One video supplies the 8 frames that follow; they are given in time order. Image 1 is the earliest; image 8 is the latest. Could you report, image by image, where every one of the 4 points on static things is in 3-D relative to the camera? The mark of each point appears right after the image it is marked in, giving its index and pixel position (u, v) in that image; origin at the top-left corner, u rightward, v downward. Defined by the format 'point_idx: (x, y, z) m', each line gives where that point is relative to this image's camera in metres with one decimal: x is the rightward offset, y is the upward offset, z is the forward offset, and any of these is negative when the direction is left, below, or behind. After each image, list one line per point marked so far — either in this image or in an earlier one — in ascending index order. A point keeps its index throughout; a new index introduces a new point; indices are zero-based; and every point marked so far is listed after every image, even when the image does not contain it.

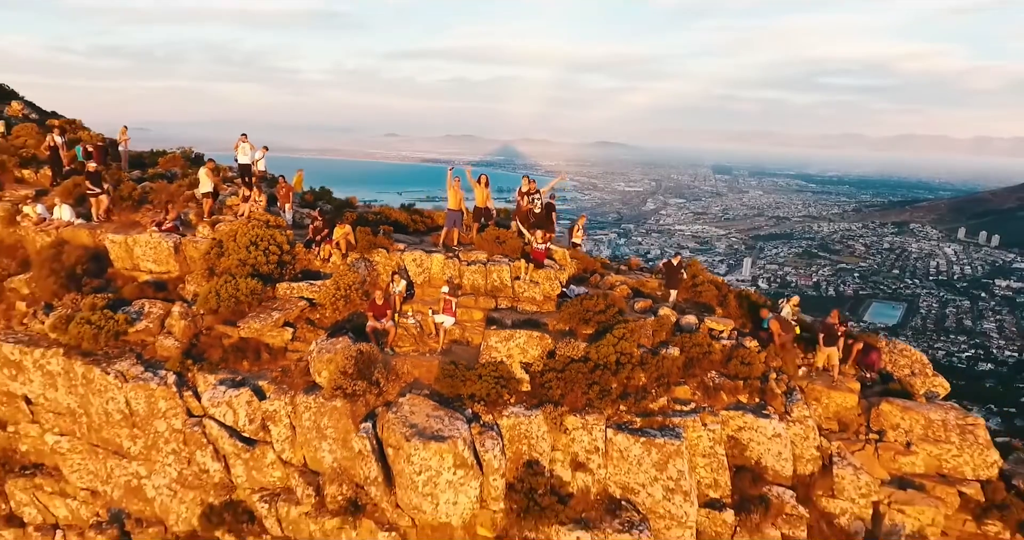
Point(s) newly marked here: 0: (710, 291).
0: (+2.7, -0.2, +7.2) m
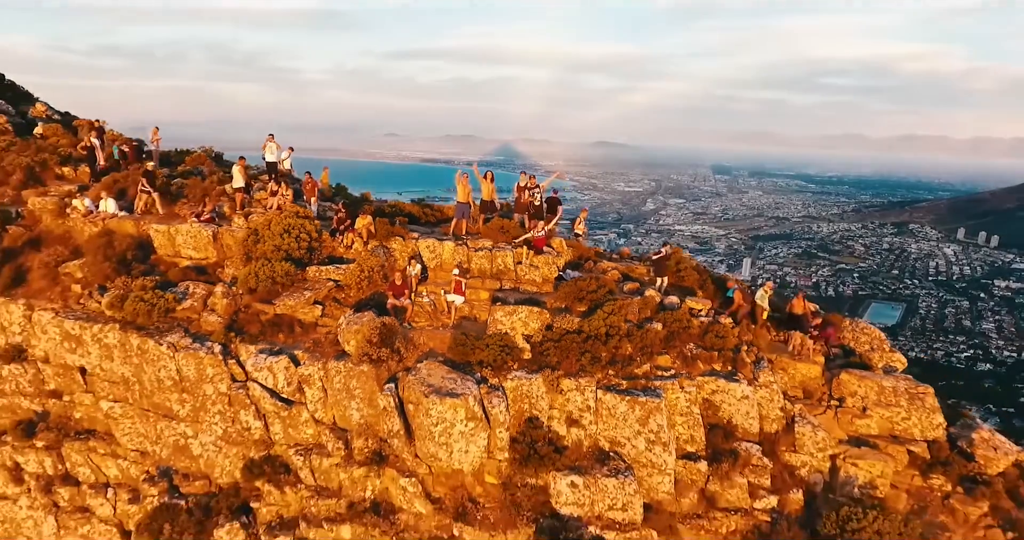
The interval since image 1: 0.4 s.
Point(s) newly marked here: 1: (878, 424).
0: (+2.8, -0.1, +8.0) m
1: (+4.9, -2.0, +6.9) m
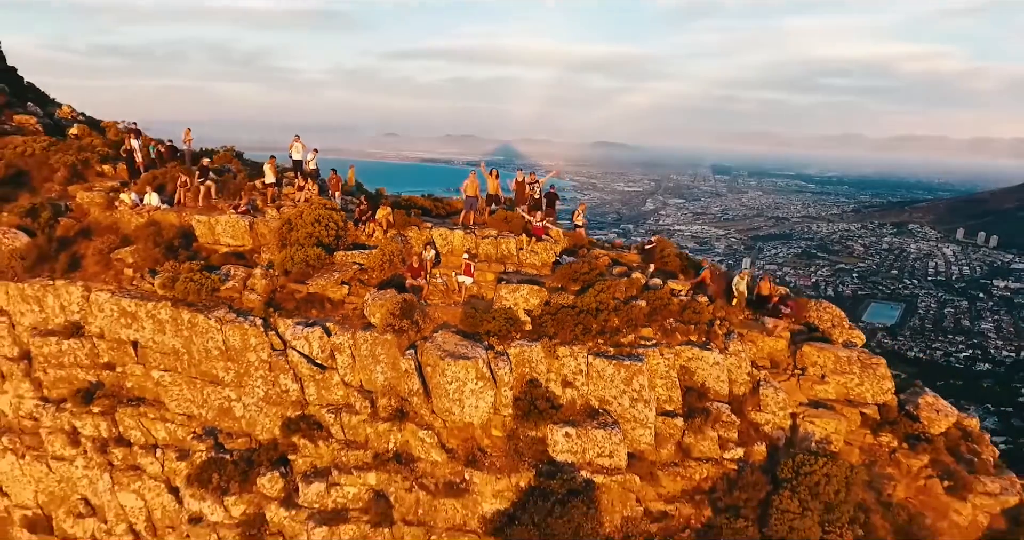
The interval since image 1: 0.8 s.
0: (+2.8, +0.2, +9.0) m
1: (+4.9, -1.8, +7.9) m
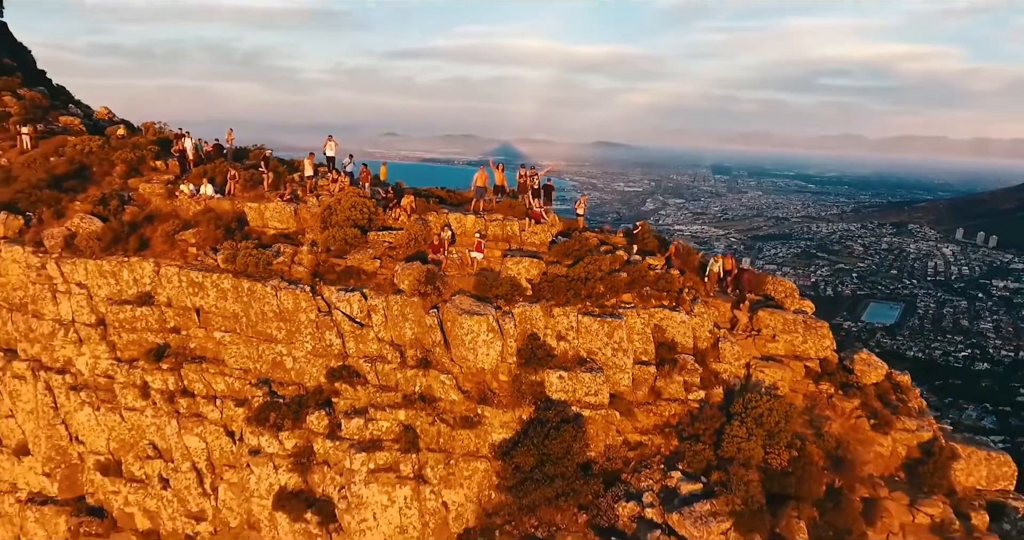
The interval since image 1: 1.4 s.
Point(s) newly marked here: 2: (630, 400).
0: (+2.9, +0.6, +10.6) m
1: (+5.0, -1.4, +9.5) m
2: (+2.0, -2.1, +8.6) m
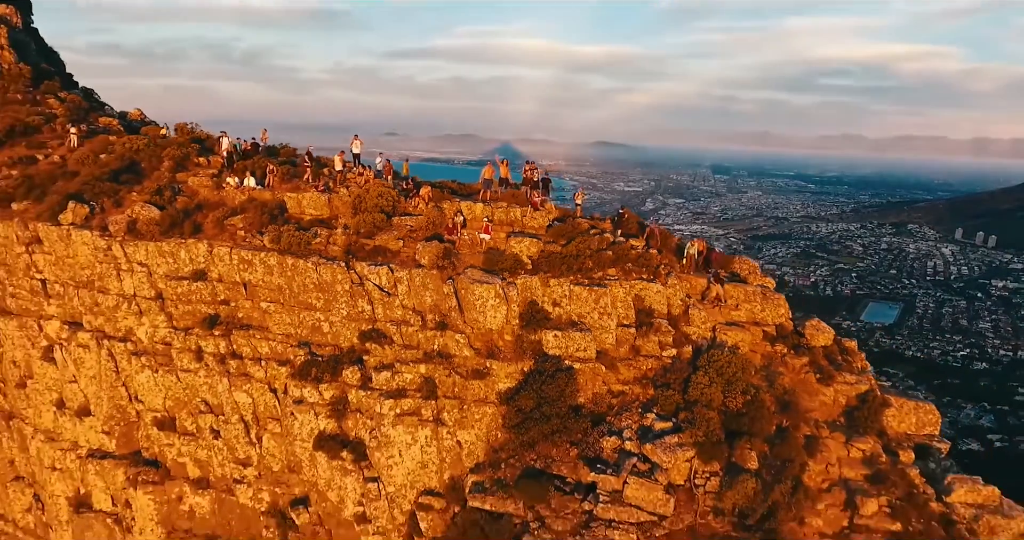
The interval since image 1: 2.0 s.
0: (+2.9, +1.0, +12.3) m
1: (+5.1, -0.9, +11.2) m
2: (+2.0, -1.7, +10.3) m
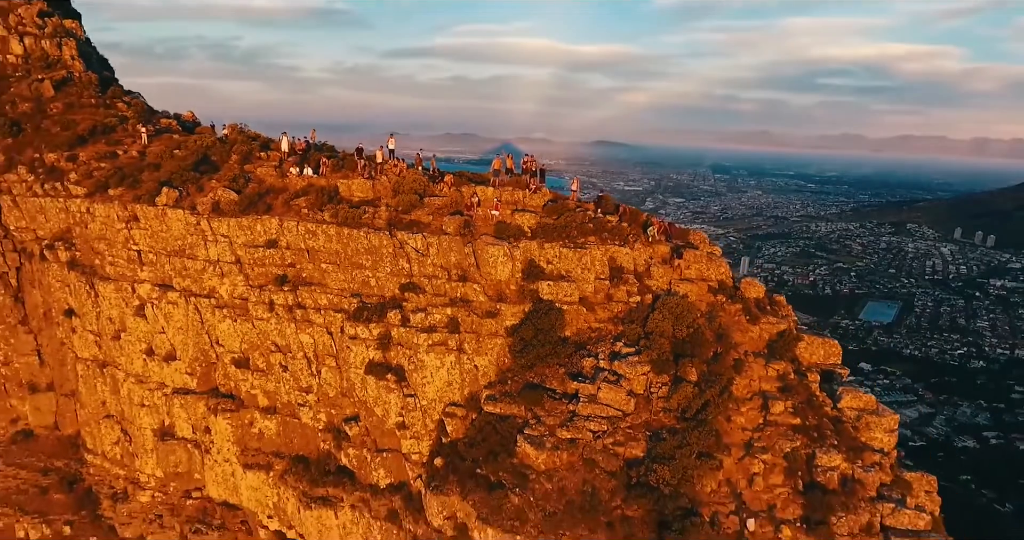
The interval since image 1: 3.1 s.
0: (+3.0, +1.9, +15.7) m
1: (+5.2, -0.1, +14.5) m
2: (+2.1, -0.8, +13.7) m
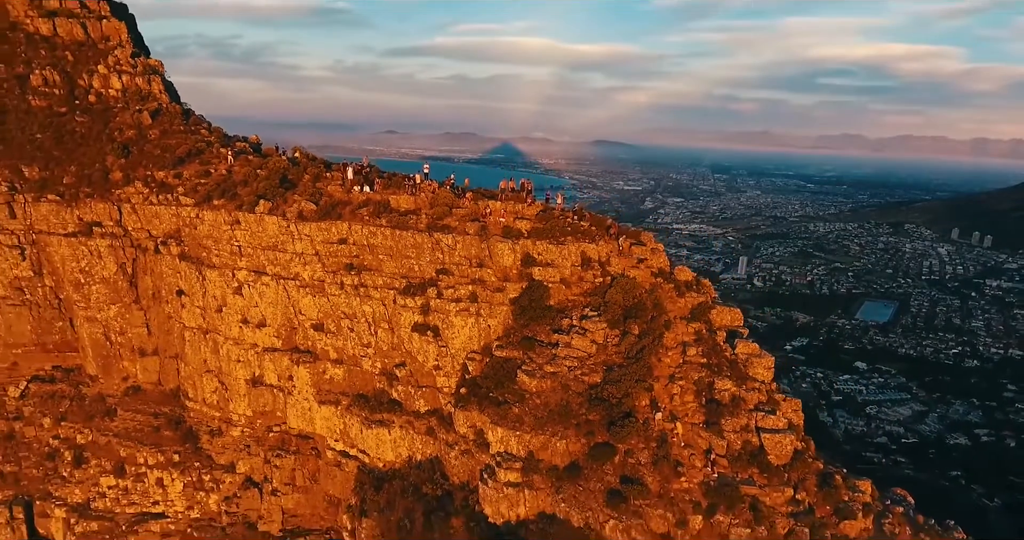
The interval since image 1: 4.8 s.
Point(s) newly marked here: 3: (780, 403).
0: (+3.1, +2.3, +21.9) m
1: (+5.2, +0.3, +20.7) m
2: (+2.2, -0.4, +19.9) m
3: (+9.7, -4.8, +18.7) m
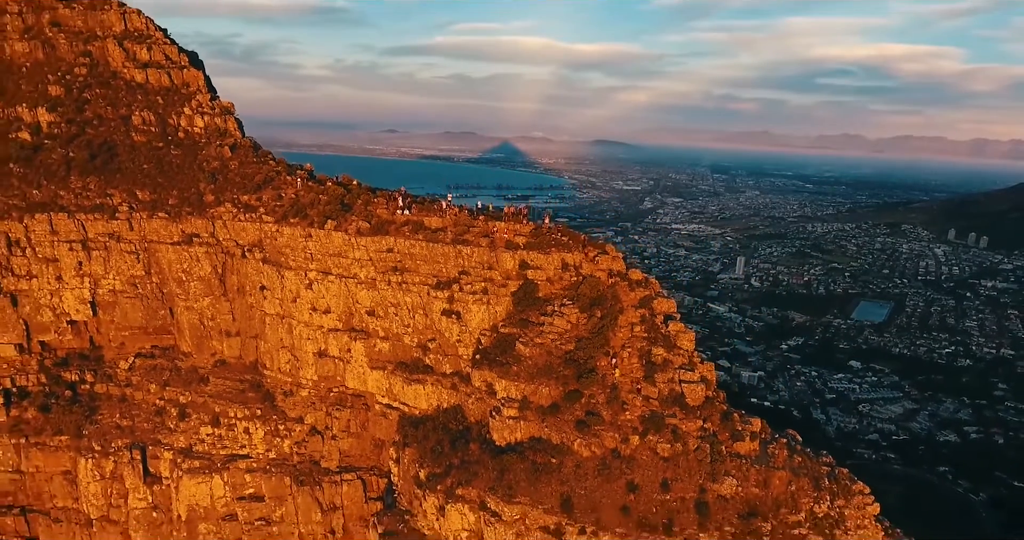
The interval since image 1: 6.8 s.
0: (+3.1, +2.2, +30.2) m
1: (+5.3, +0.2, +29.0) m
2: (+2.2, -0.5, +28.2) m
3: (+9.7, -4.9, +27.0) m
